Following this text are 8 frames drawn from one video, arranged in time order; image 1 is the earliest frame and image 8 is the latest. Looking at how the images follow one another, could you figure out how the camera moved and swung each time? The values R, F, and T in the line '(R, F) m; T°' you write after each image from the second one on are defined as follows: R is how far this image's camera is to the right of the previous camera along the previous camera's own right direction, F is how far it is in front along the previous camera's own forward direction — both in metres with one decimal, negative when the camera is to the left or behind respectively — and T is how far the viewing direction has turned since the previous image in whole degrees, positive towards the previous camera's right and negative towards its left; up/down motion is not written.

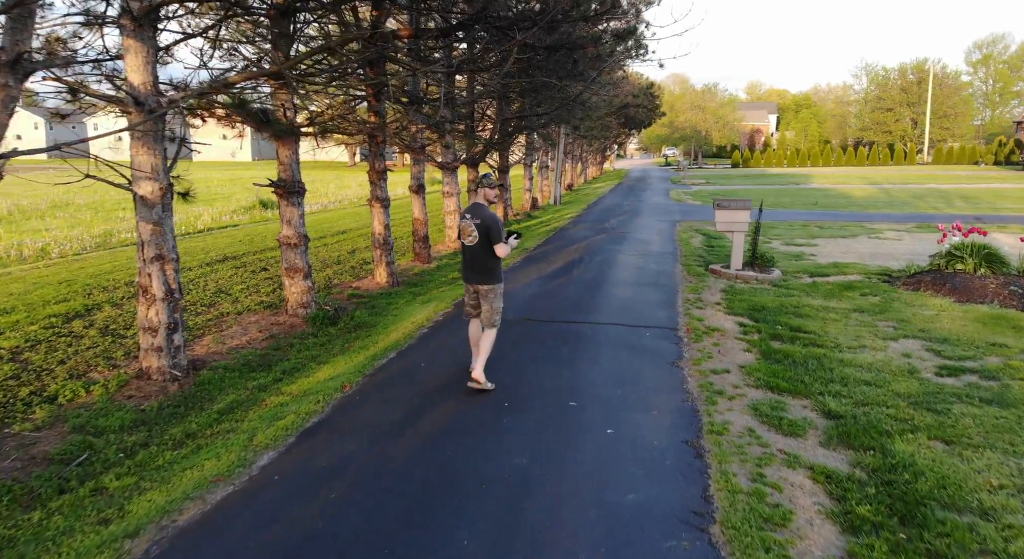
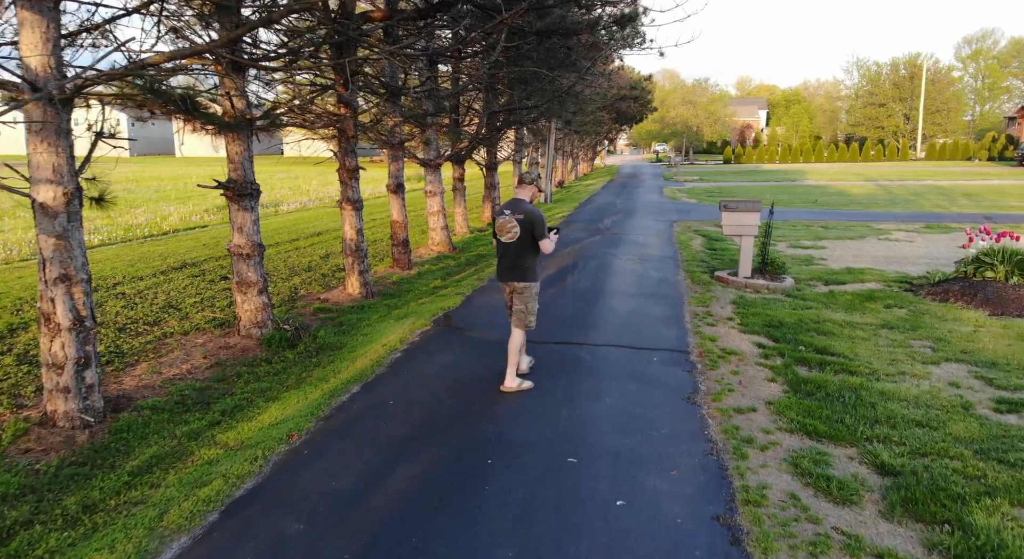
(0.0, +0.9) m; +1°
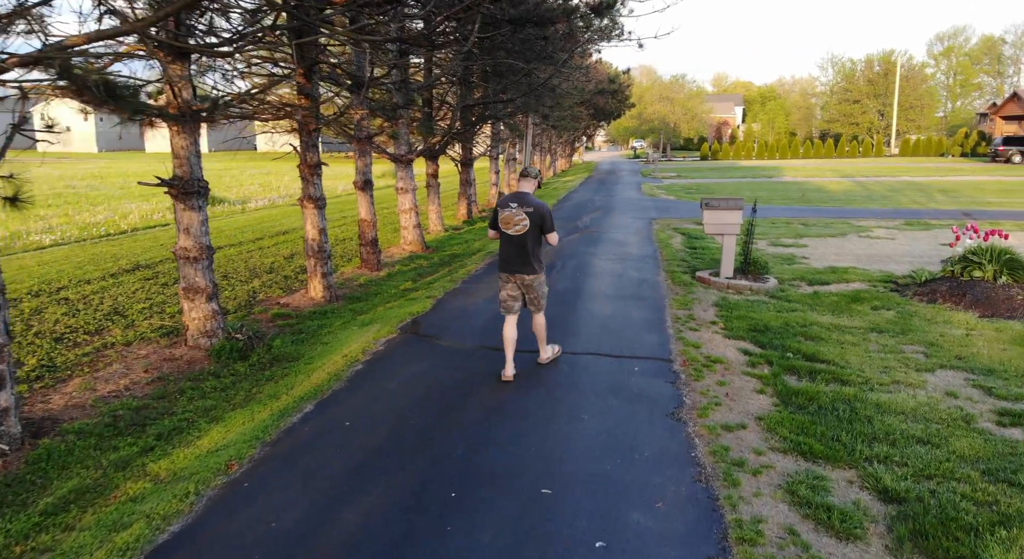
(+0.1, +0.4) m; +2°
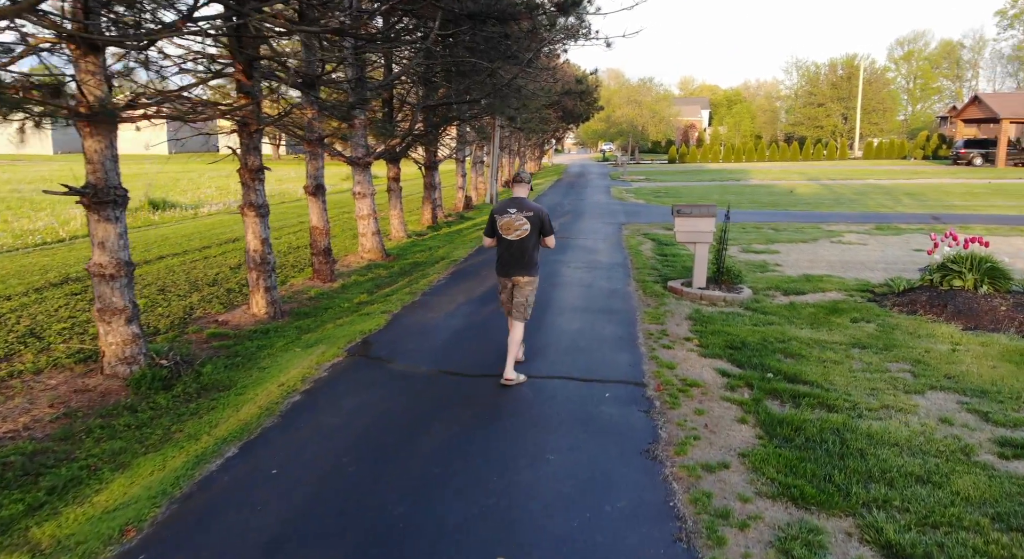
(+0.1, +0.5) m; +2°
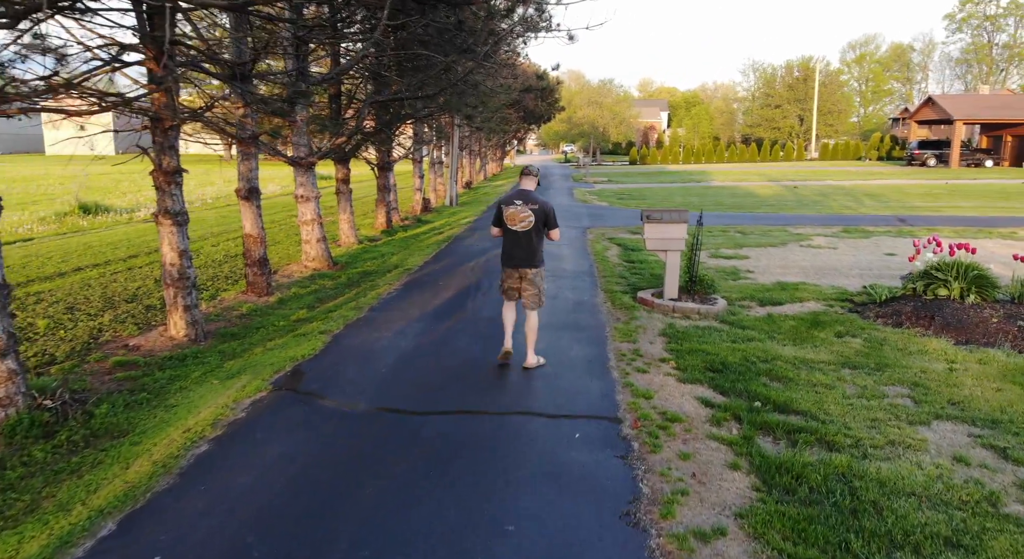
(+0.1, +0.7) m; +3°
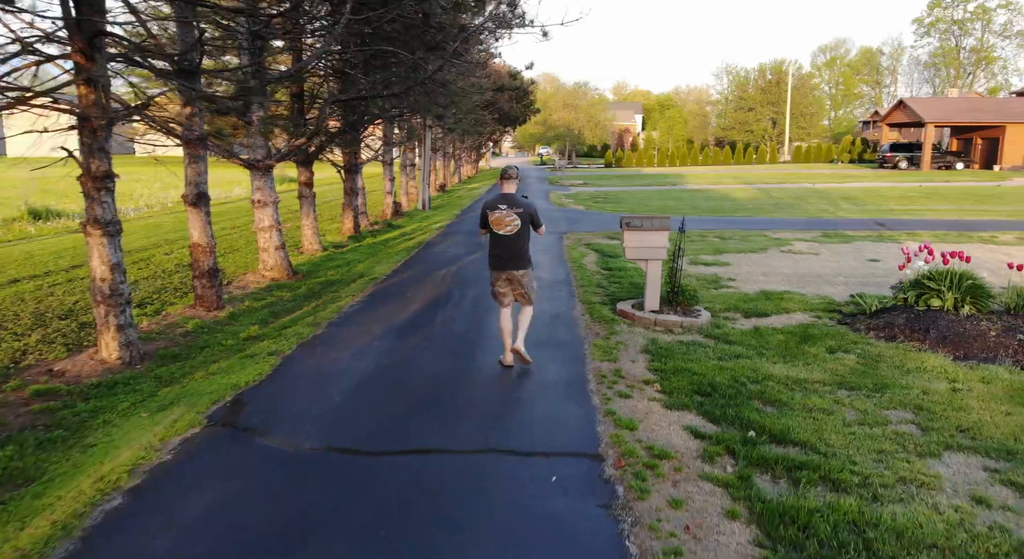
(+0.1, +0.5) m; +2°
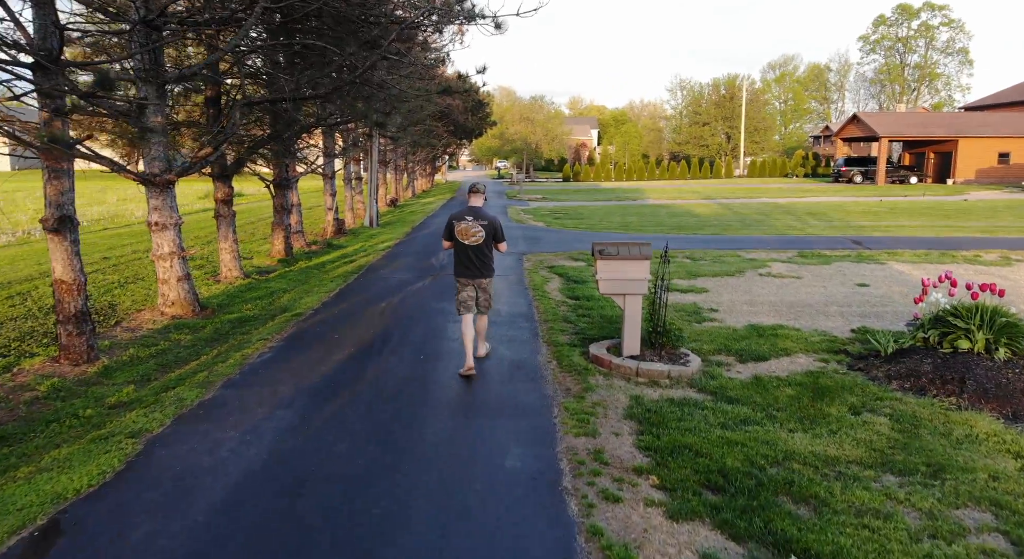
(+0.1, +1.3) m; +4°
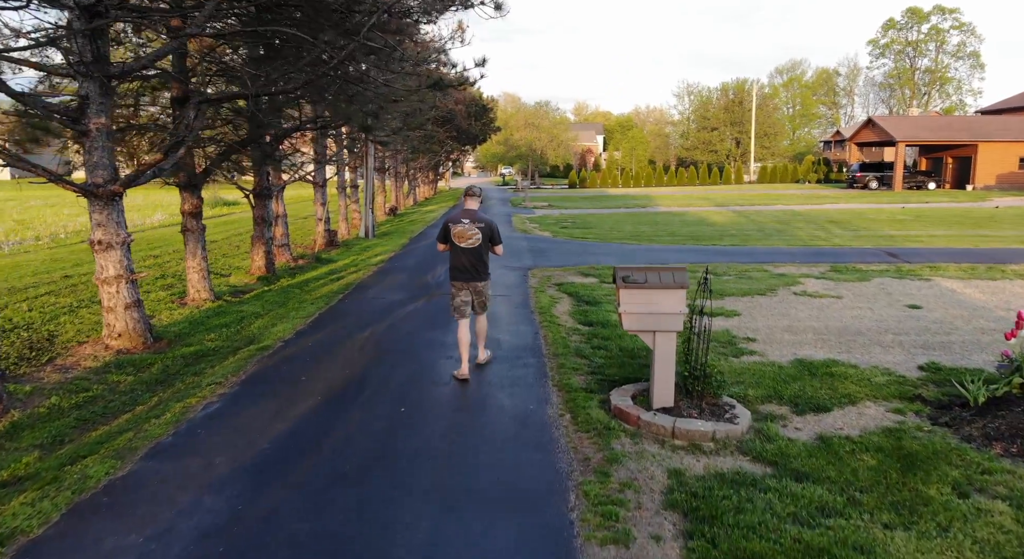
(0.0, +1.1) m; 0°
